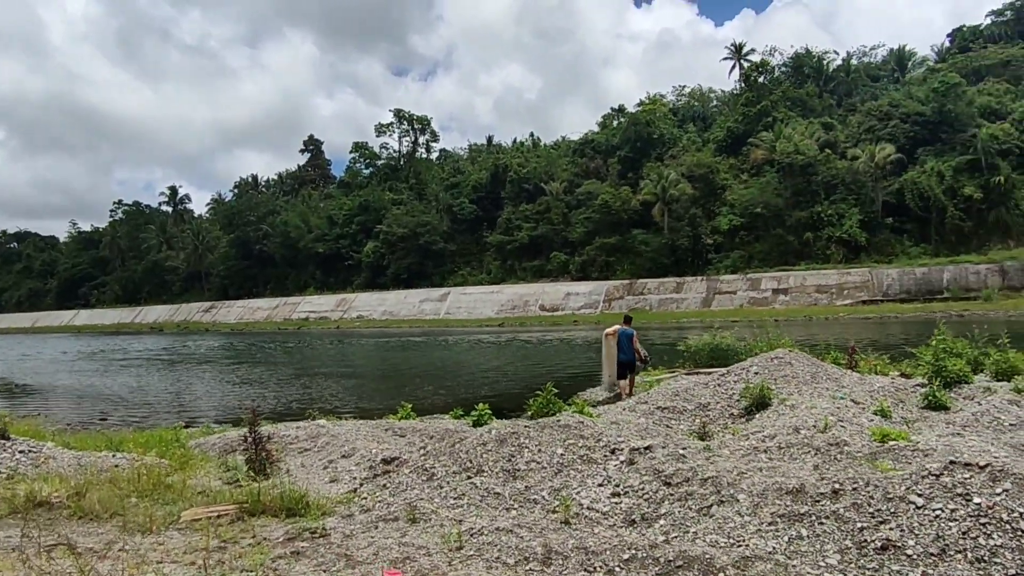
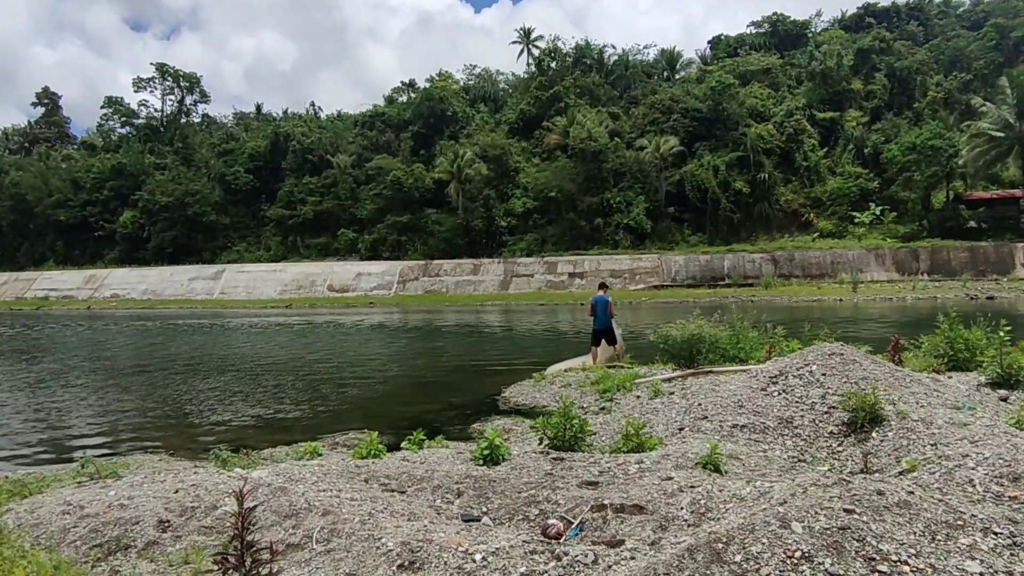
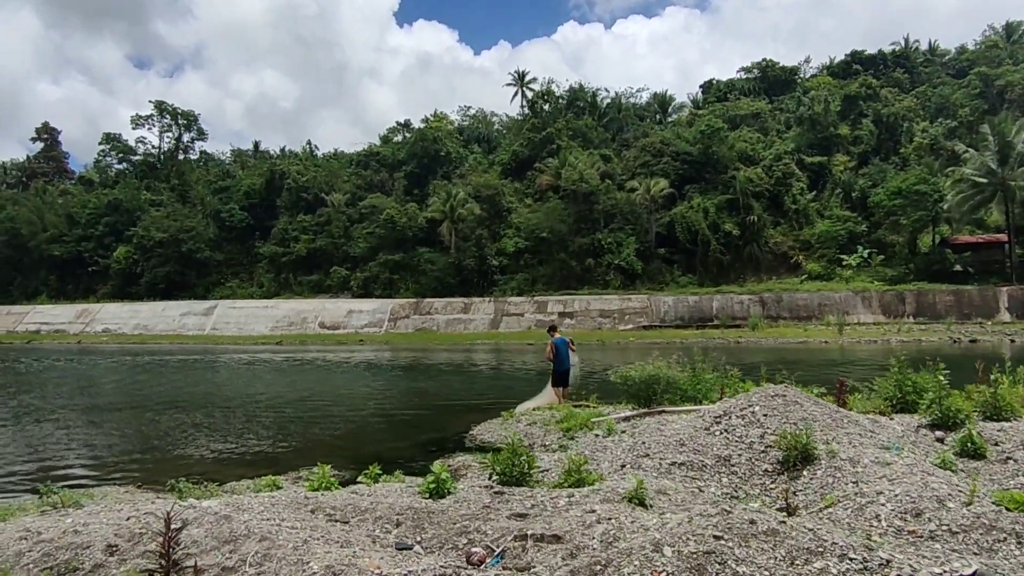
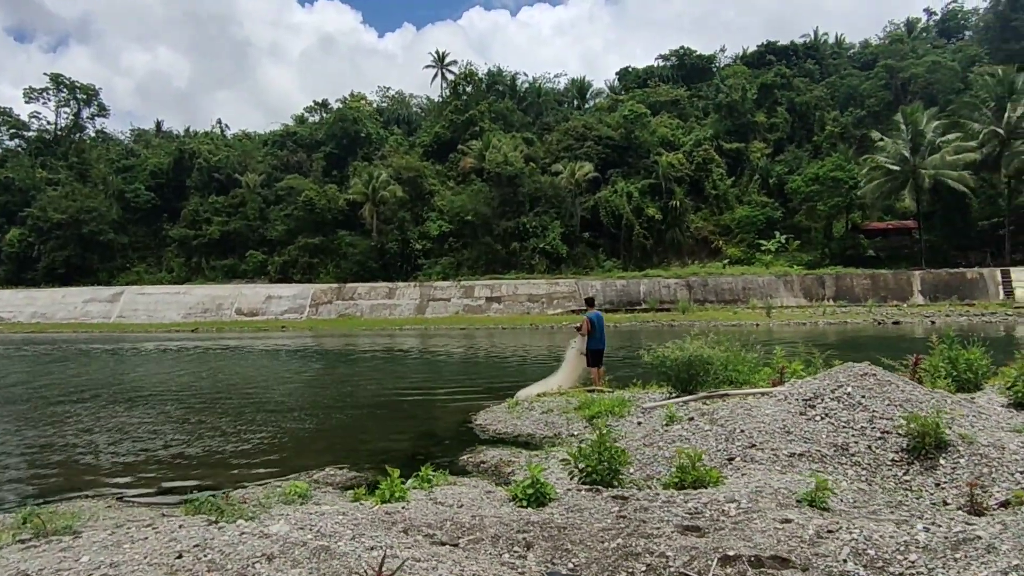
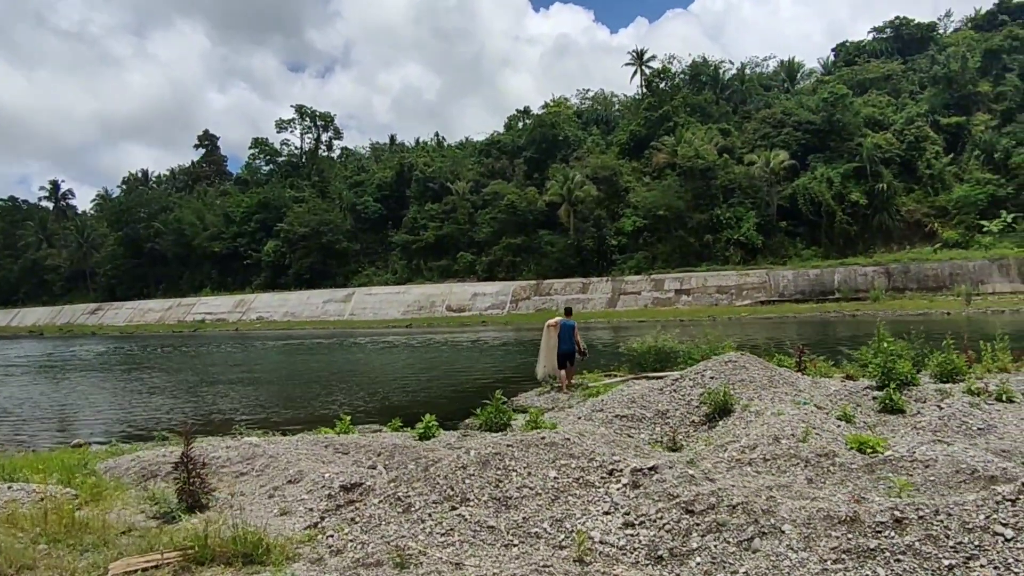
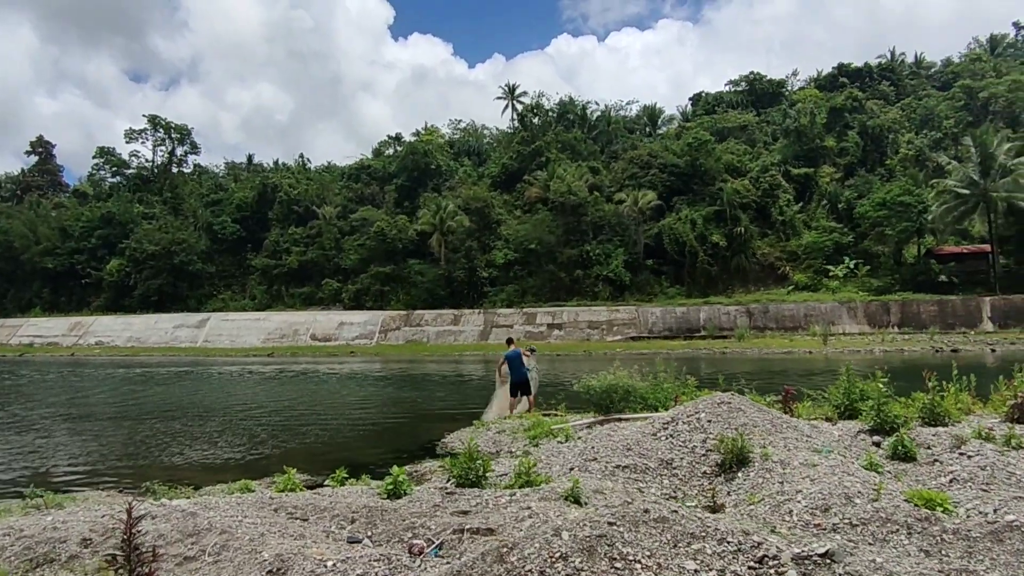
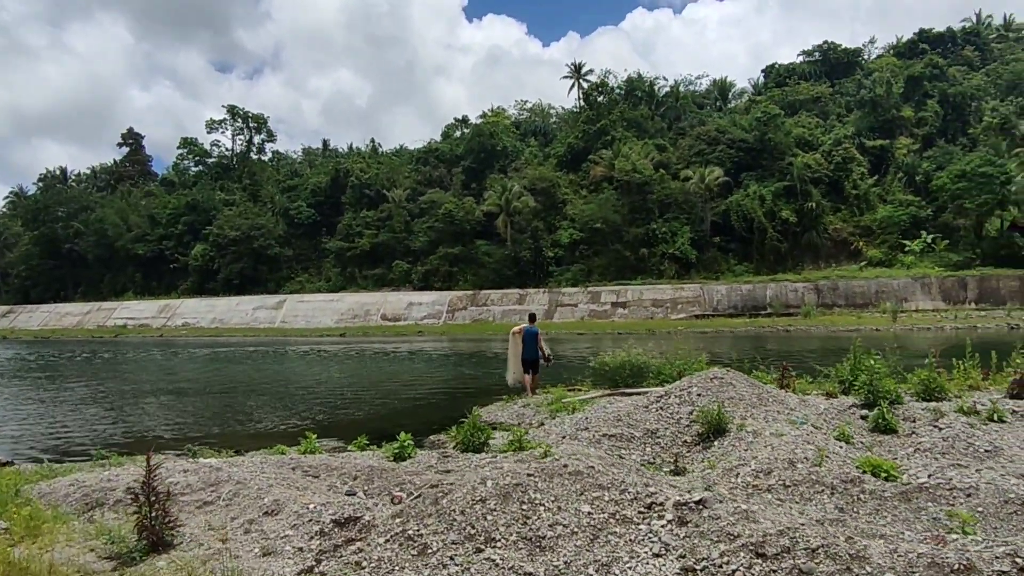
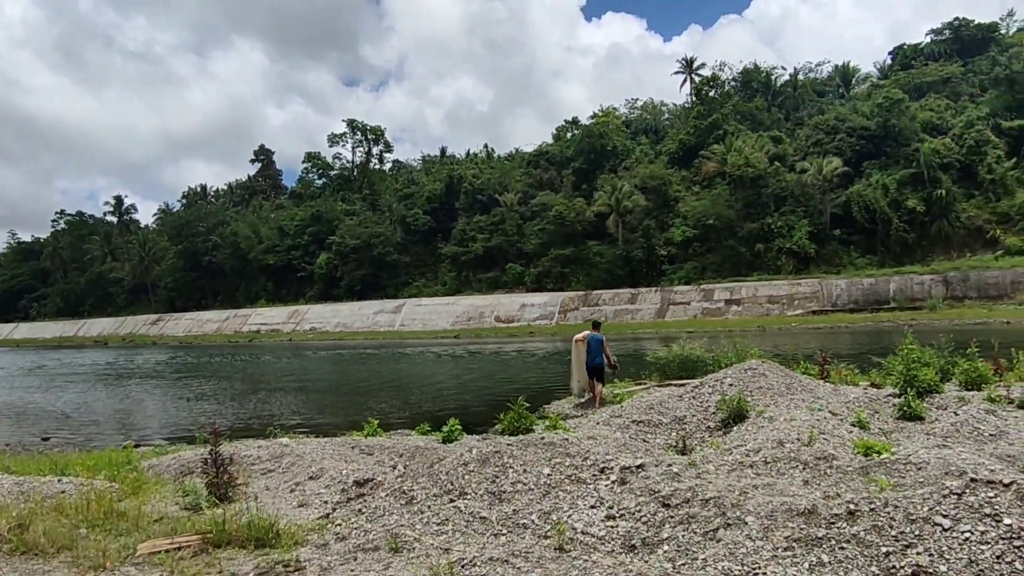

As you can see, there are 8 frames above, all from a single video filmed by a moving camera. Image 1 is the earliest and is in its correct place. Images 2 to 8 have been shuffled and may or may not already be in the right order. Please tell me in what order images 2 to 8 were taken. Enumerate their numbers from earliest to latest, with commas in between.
8, 5, 7, 6, 3, 2, 4
